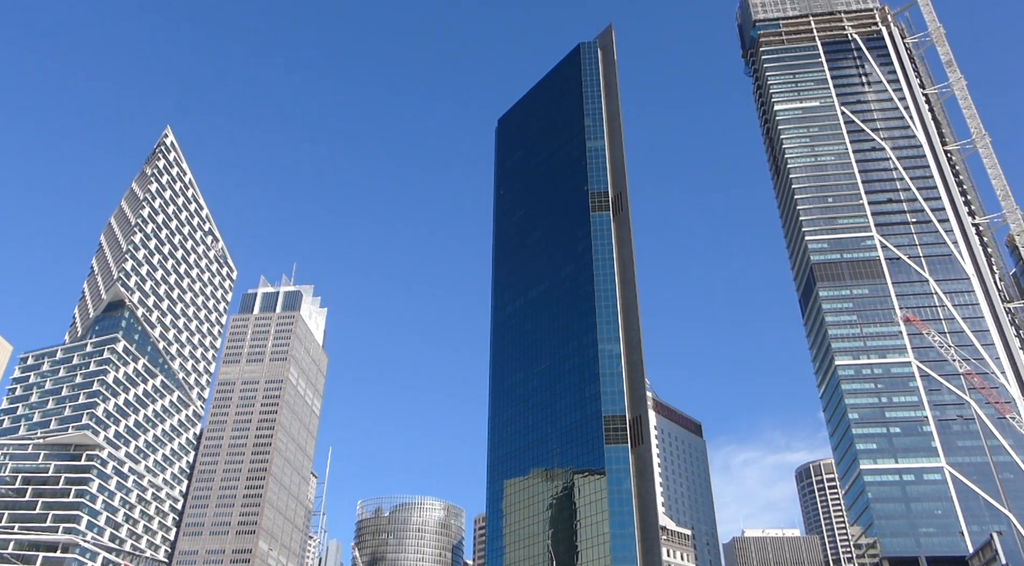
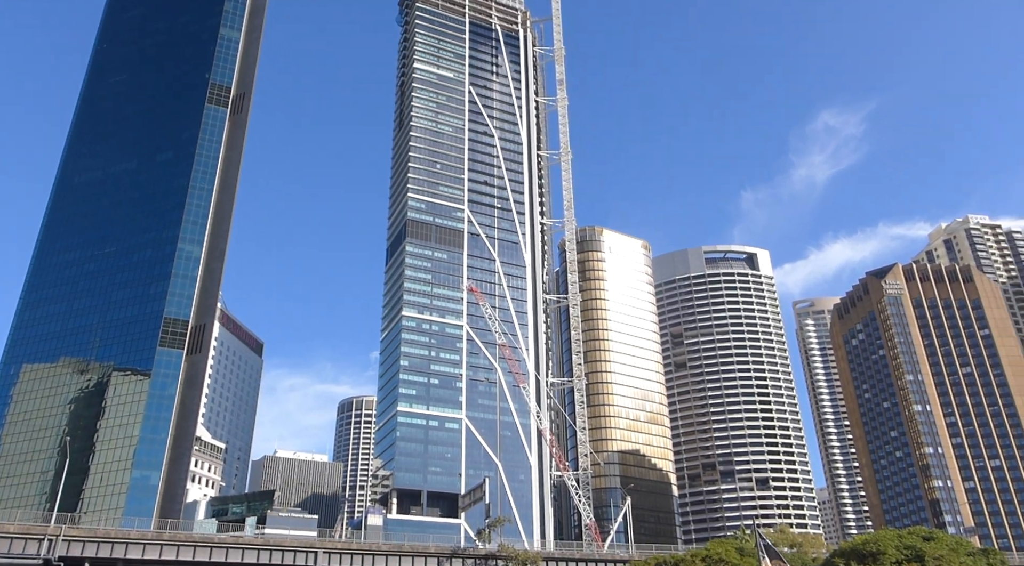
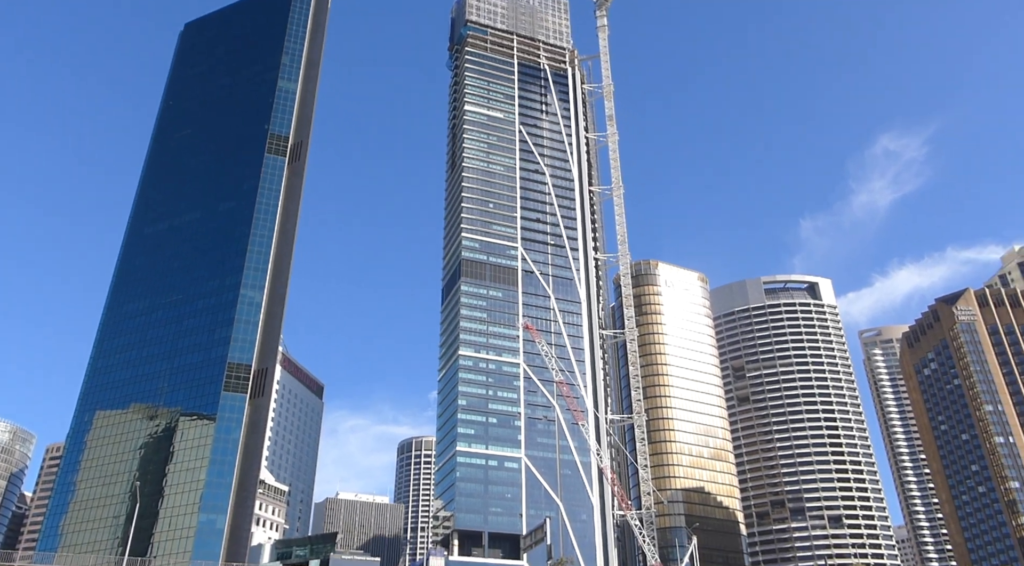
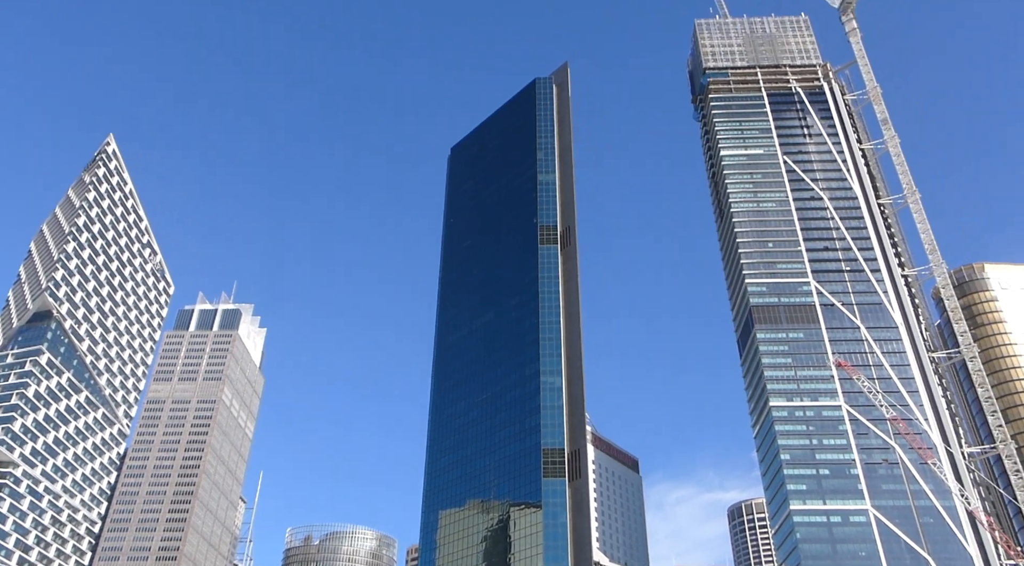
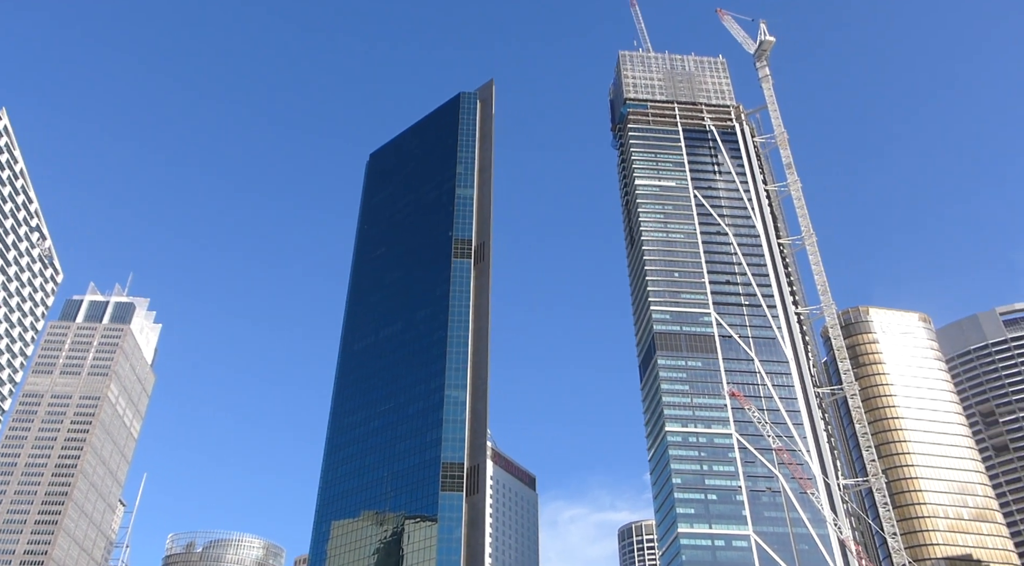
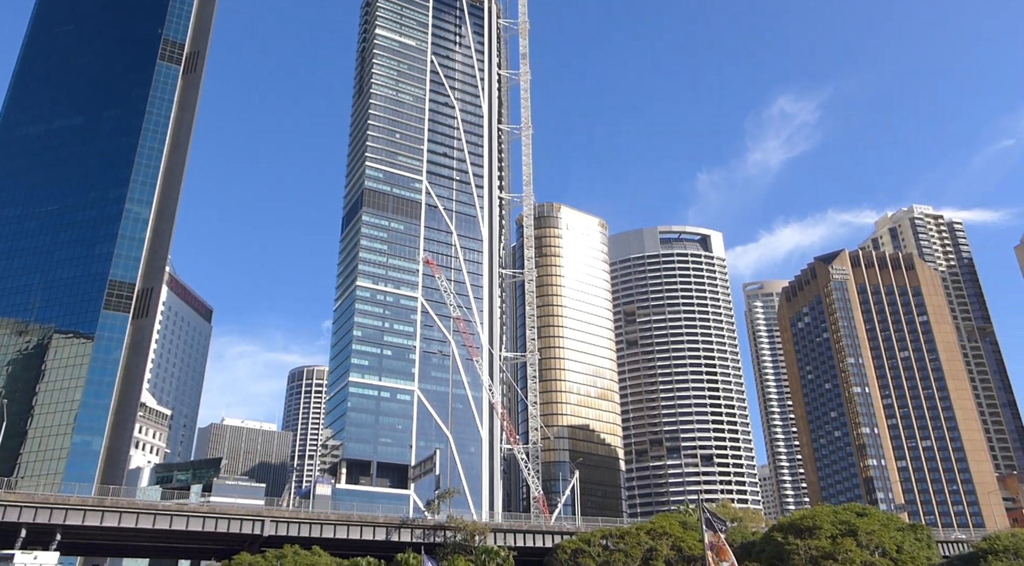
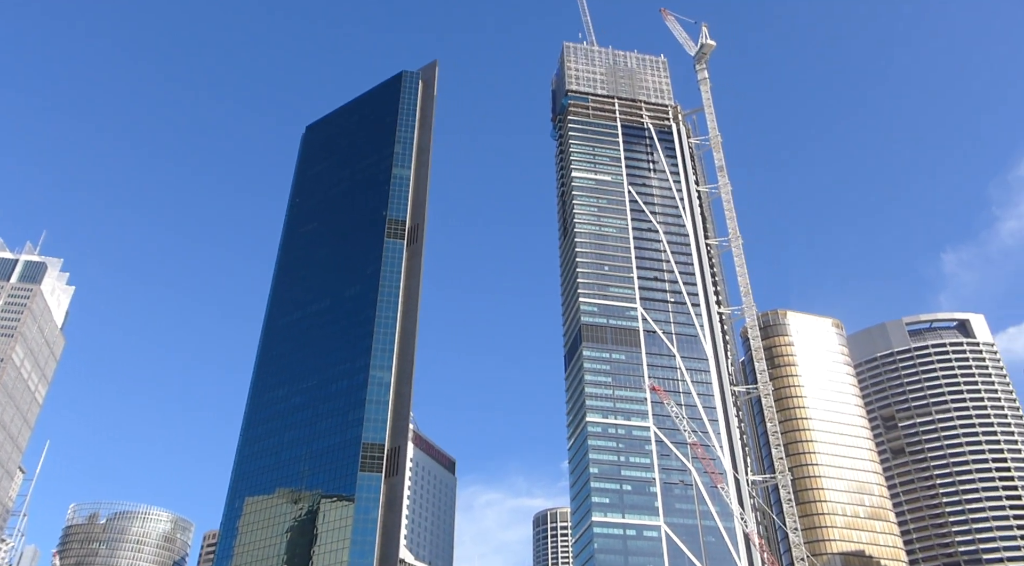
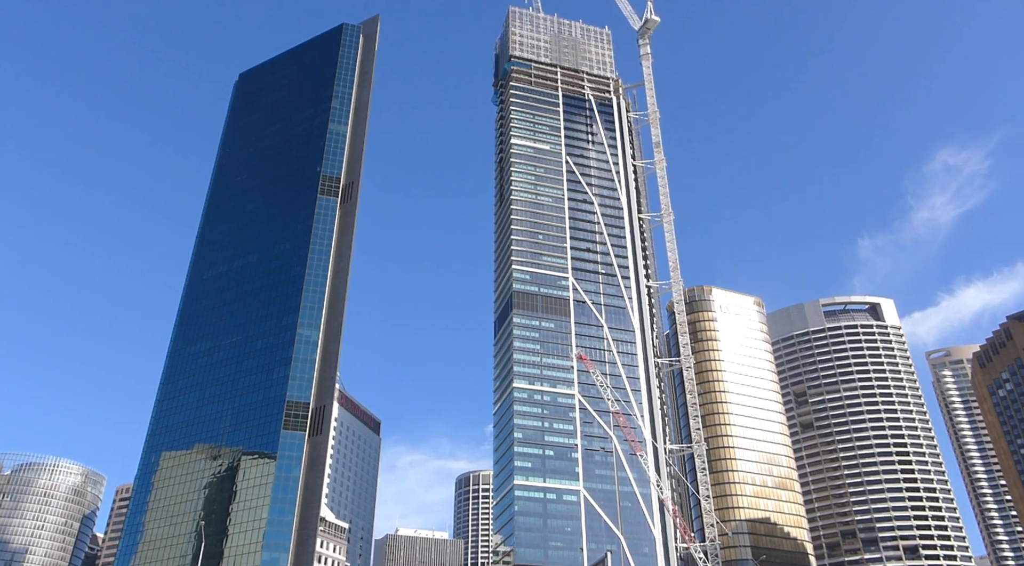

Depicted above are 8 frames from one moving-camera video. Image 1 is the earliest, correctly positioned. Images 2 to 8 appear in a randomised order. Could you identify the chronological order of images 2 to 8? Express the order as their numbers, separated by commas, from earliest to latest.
4, 5, 7, 8, 3, 2, 6
